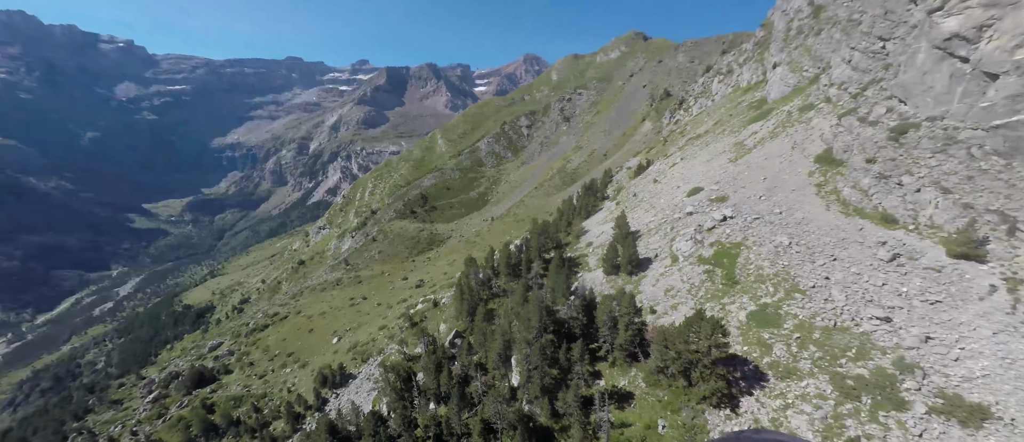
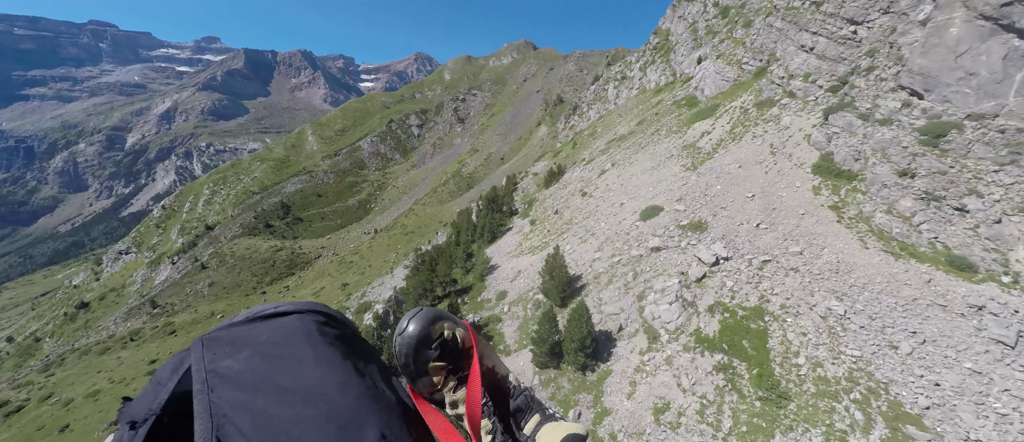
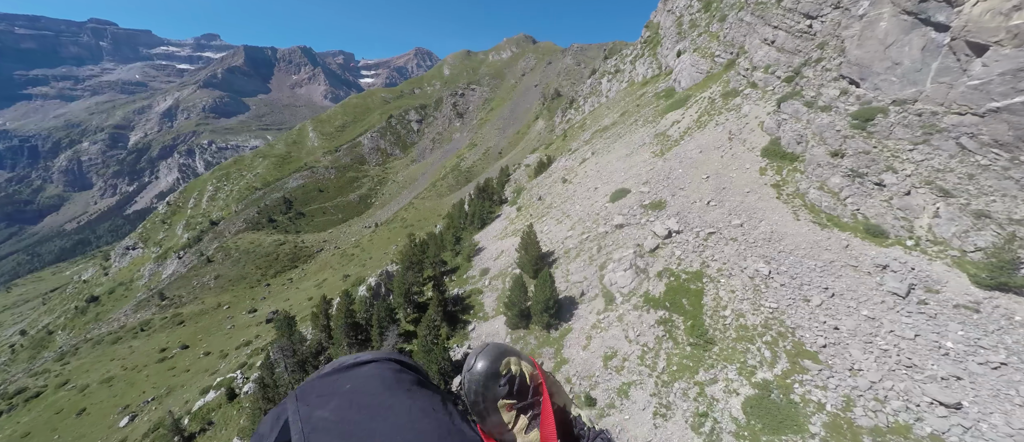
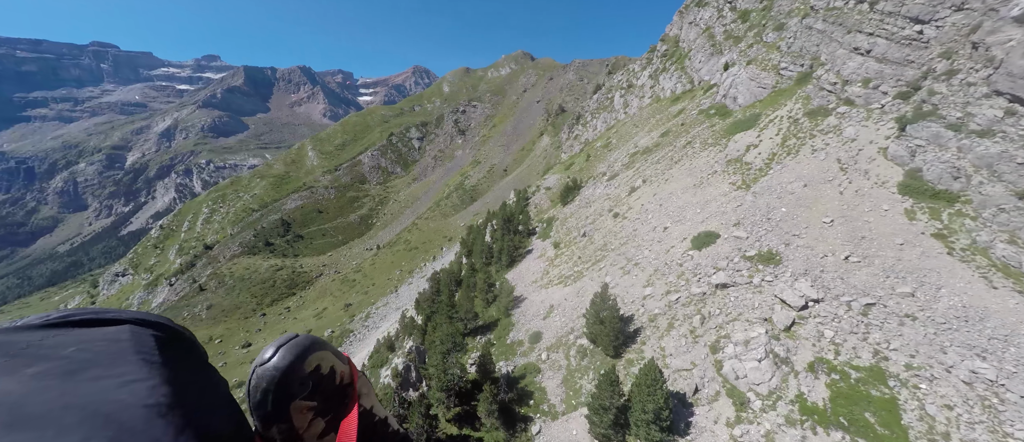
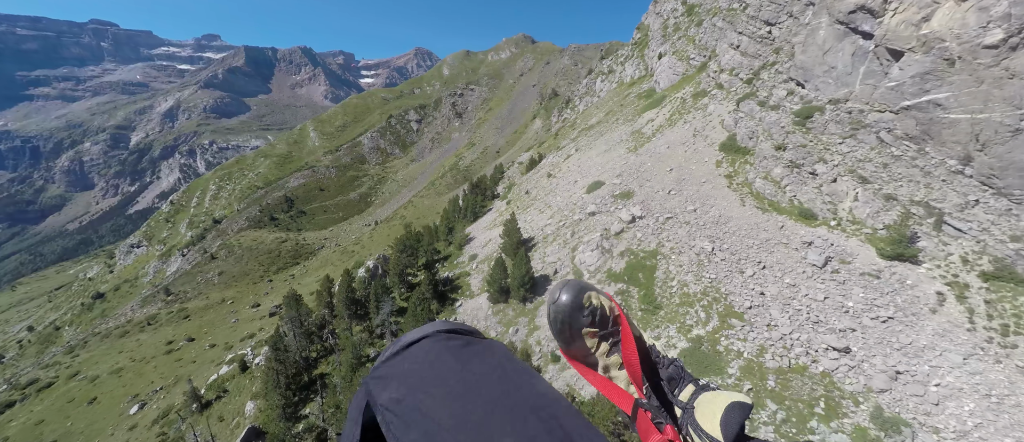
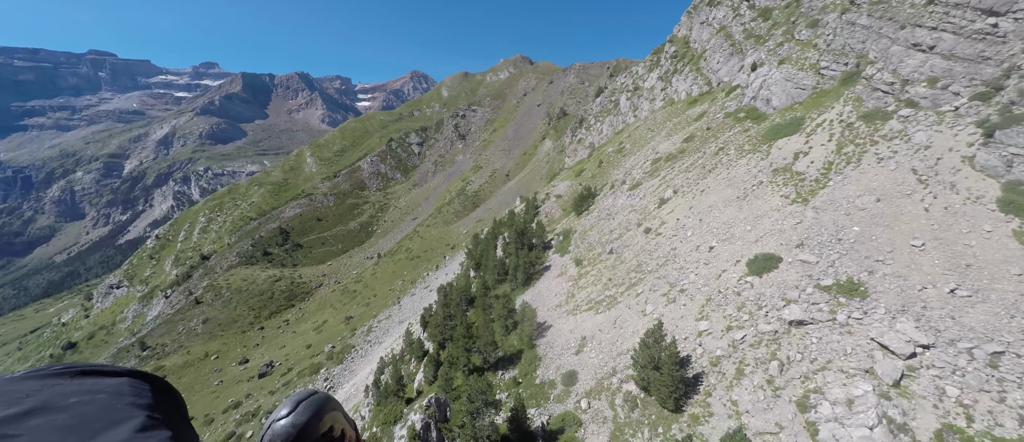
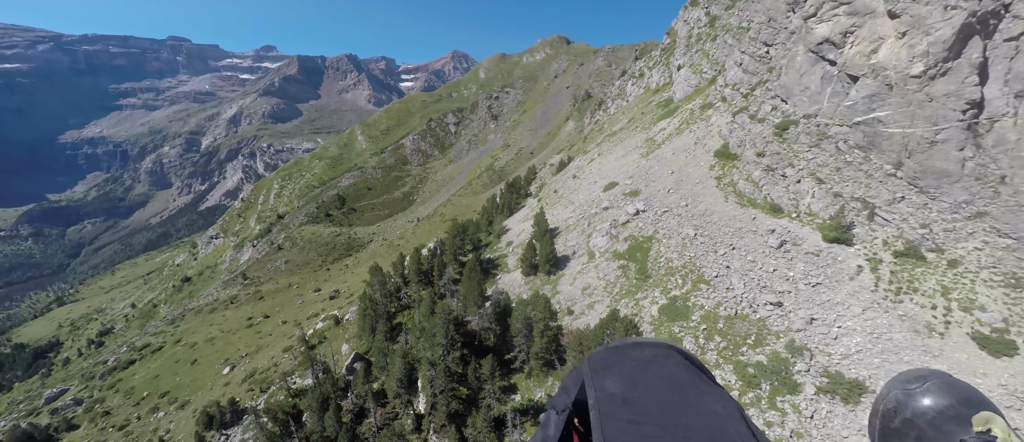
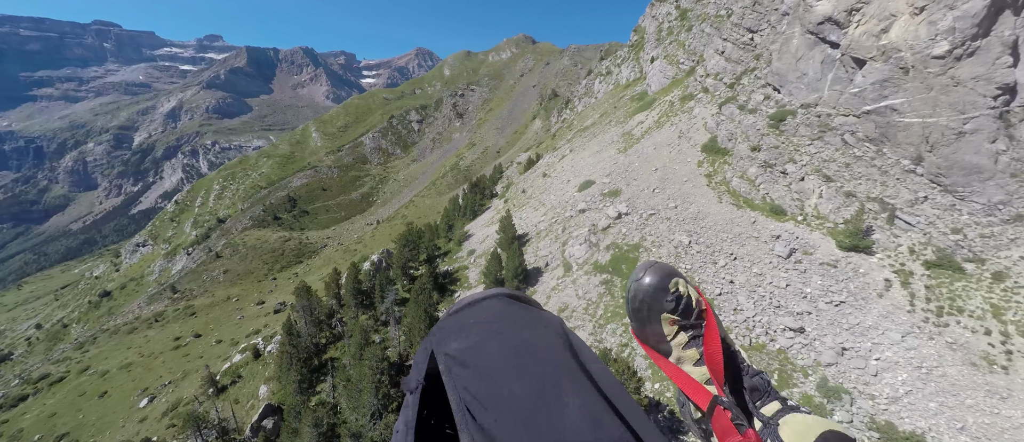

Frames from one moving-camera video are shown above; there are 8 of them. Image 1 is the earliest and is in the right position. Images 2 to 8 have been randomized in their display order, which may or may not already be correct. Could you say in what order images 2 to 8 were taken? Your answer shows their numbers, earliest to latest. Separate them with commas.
7, 8, 5, 3, 2, 4, 6
